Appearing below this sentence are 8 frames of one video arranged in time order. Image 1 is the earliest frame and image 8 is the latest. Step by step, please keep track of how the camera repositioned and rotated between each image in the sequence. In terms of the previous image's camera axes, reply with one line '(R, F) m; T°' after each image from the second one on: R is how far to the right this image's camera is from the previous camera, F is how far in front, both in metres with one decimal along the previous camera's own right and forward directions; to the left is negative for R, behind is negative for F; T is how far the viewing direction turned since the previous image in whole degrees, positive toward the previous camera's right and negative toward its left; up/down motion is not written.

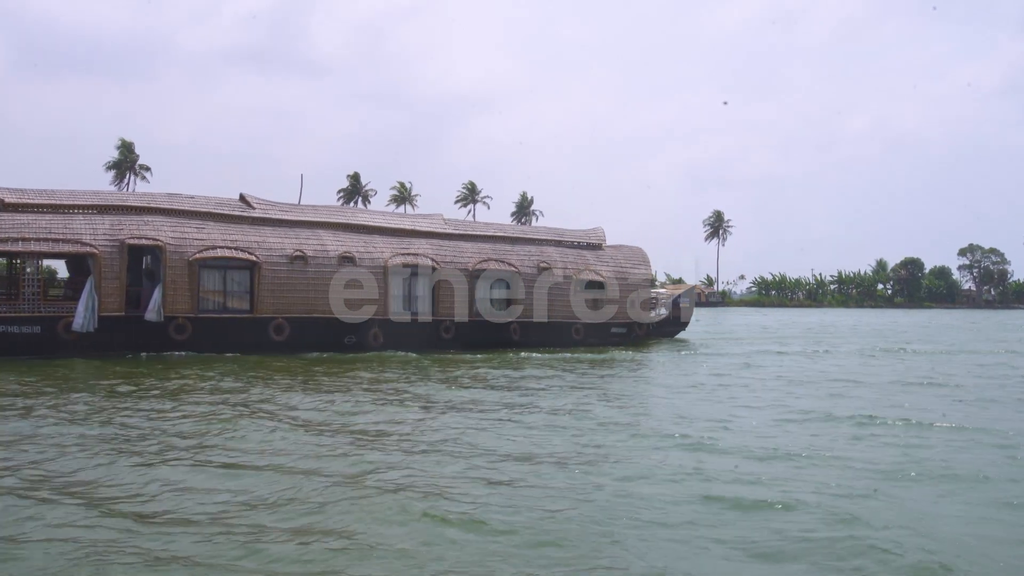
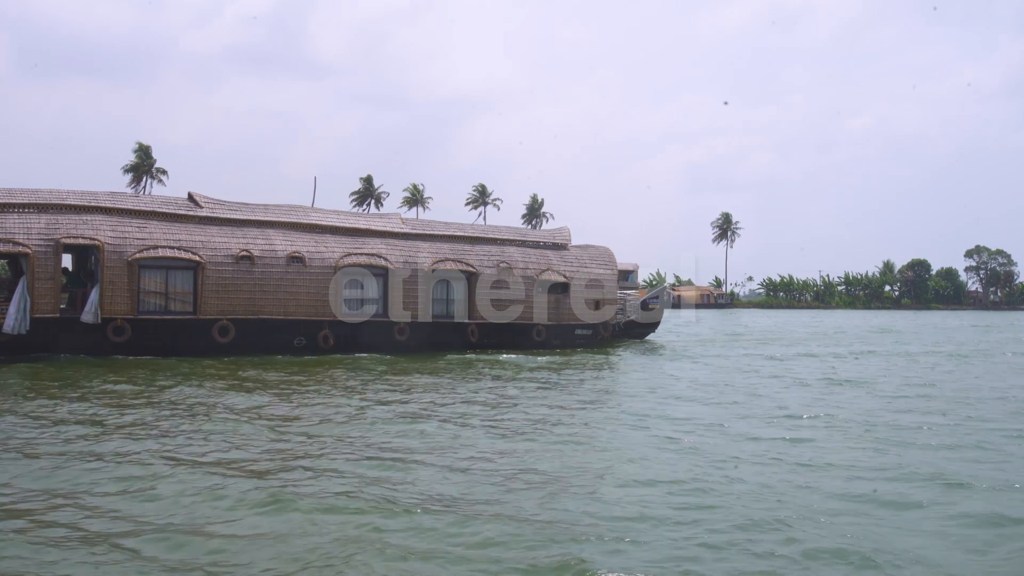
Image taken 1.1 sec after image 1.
(+0.8, +0.4) m; 0°
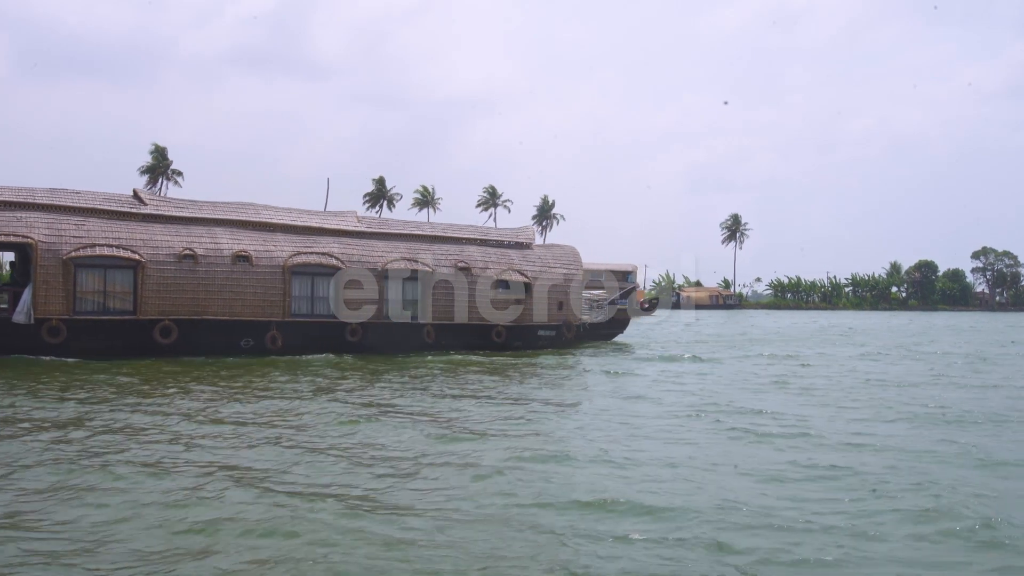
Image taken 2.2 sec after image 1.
(+0.8, +0.4) m; 0°
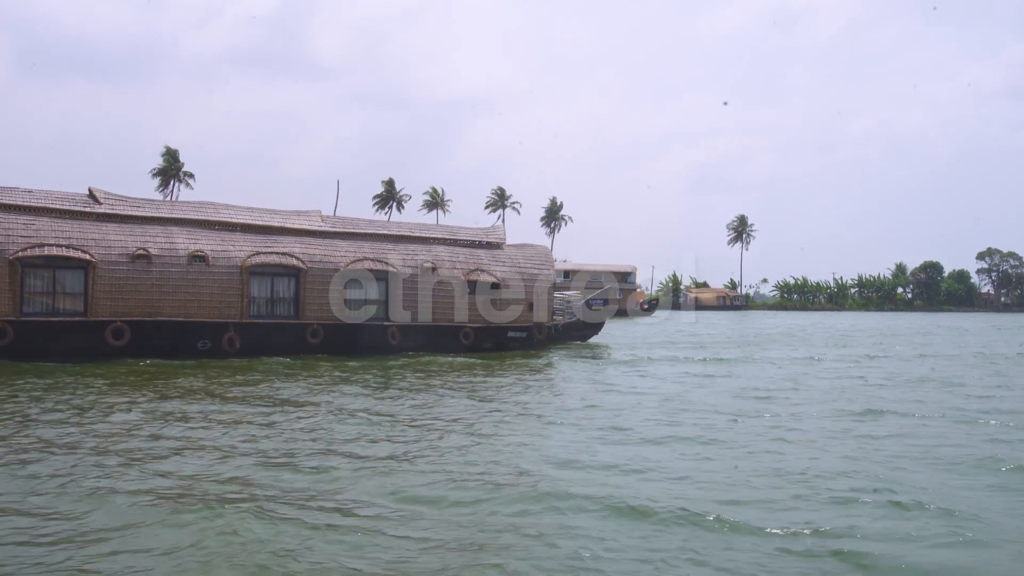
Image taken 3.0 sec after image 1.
(+0.7, +0.3) m; 0°
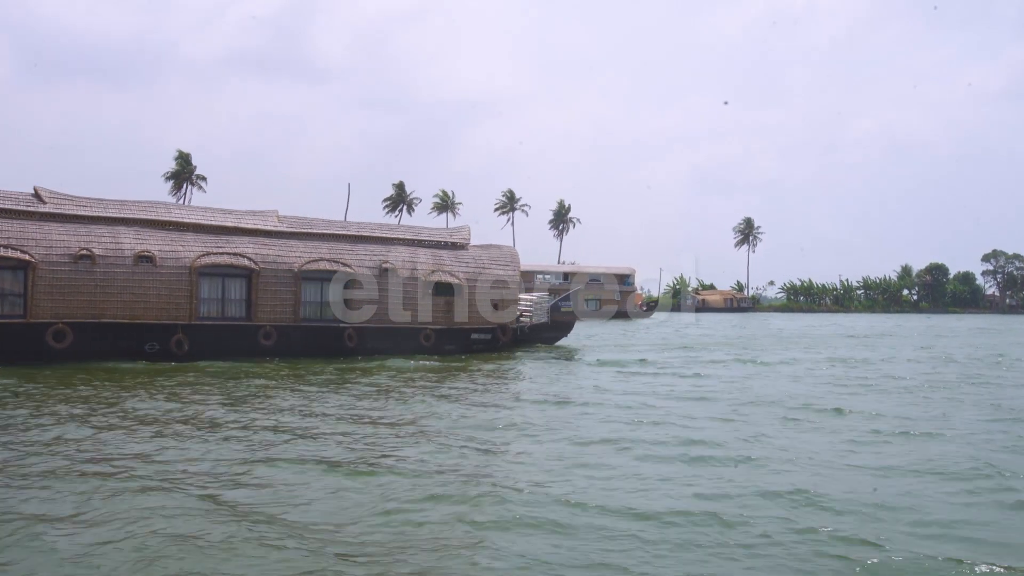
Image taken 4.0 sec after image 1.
(+0.8, +0.3) m; 0°
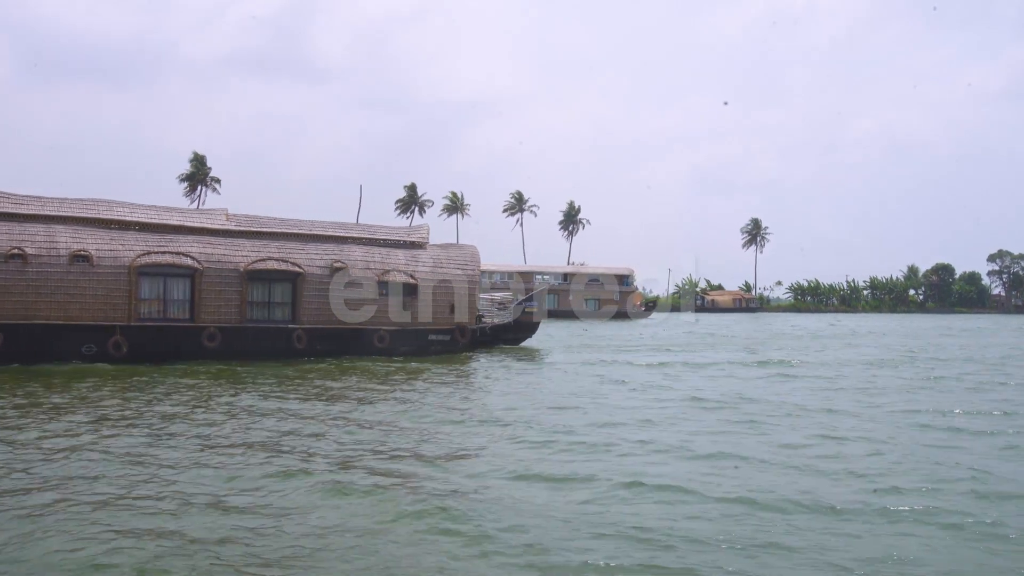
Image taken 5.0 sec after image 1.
(+0.9, +0.4) m; 0°
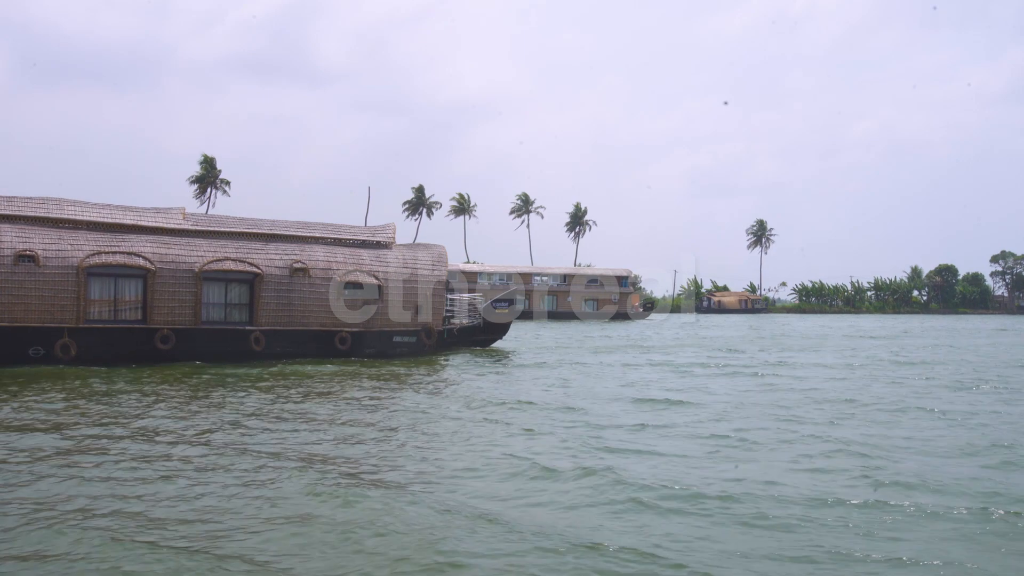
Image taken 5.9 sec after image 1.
(+0.7, +0.3) m; 0°
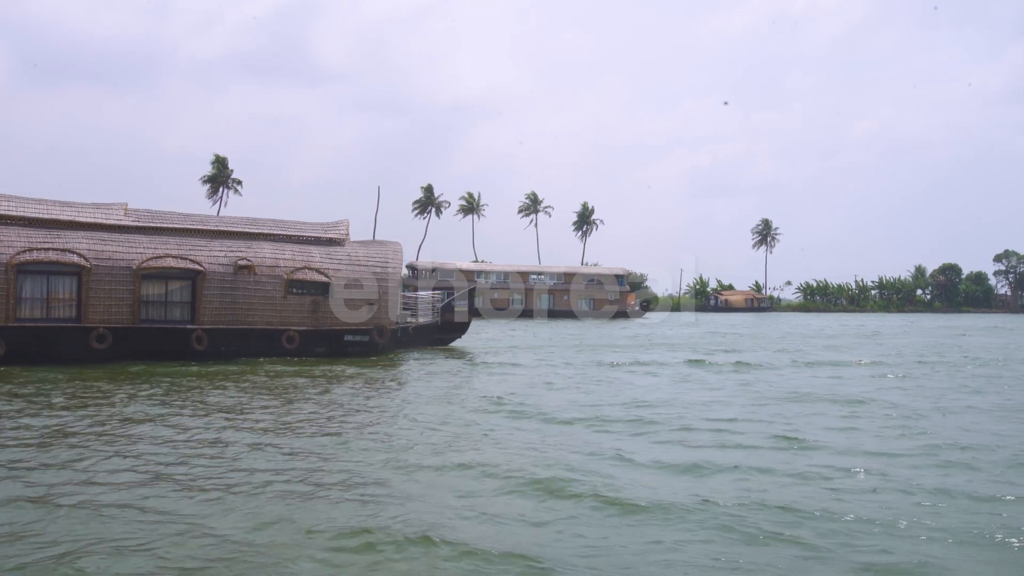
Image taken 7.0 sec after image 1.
(+0.8, +0.4) m; 0°
